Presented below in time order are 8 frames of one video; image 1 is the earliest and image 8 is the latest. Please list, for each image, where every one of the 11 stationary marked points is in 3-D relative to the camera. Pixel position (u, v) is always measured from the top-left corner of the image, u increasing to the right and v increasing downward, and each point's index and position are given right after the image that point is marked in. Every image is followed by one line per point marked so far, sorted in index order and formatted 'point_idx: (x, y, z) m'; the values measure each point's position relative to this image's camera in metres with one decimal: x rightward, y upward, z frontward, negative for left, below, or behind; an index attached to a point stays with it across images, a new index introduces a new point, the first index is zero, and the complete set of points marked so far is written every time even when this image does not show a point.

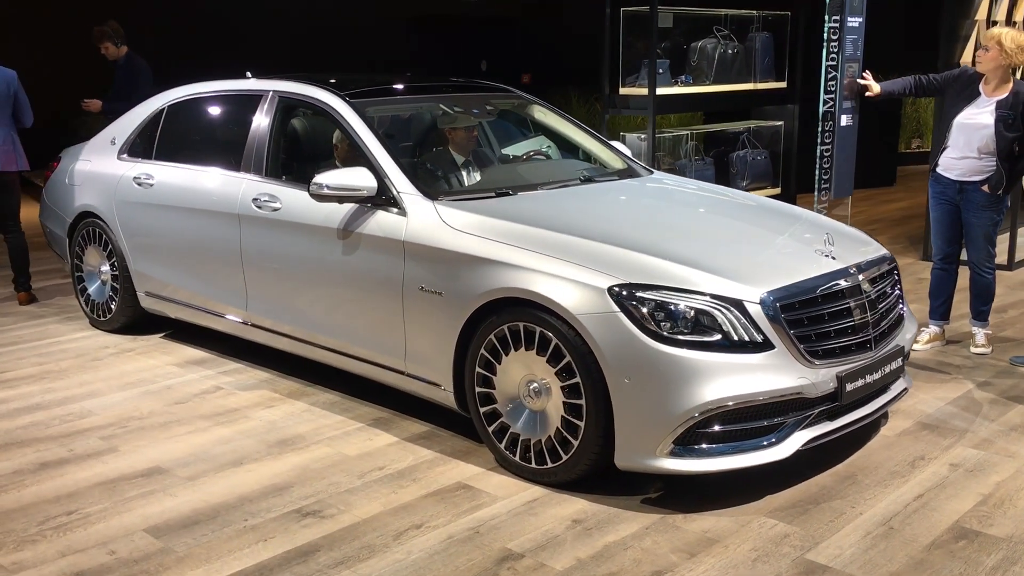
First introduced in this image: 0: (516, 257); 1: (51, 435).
0: (0.0, +0.1, +3.6) m
1: (-1.9, -0.6, +4.1) m
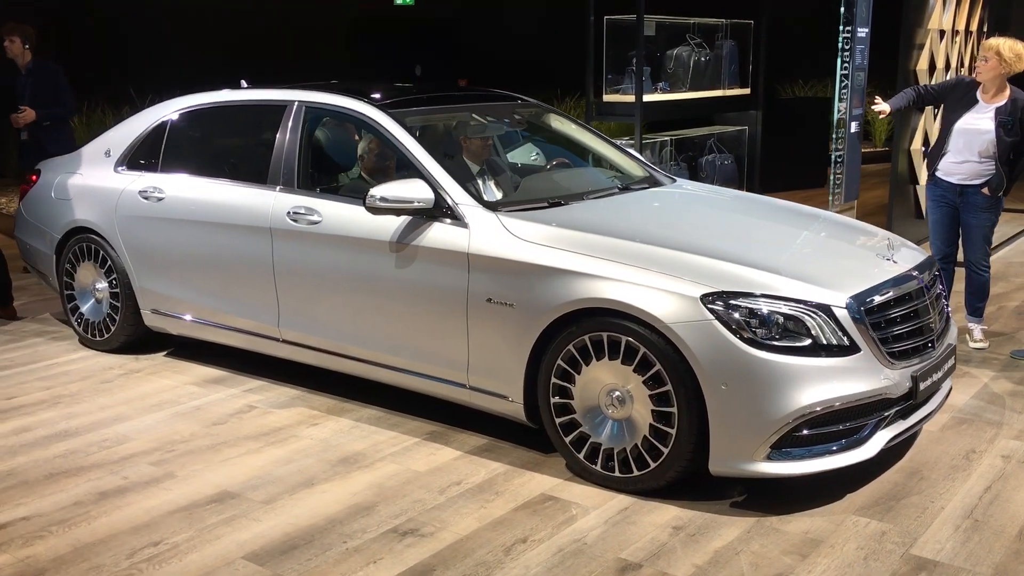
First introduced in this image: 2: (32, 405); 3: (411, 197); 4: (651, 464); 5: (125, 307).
0: (+0.3, +0.1, +3.6) m
1: (-1.6, -0.7, +3.9) m
2: (-2.2, -0.5, +4.6) m
3: (-0.4, +0.4, +4.0) m
4: (+0.5, -0.6, +3.5) m
5: (-2.1, -0.1, +5.4) m
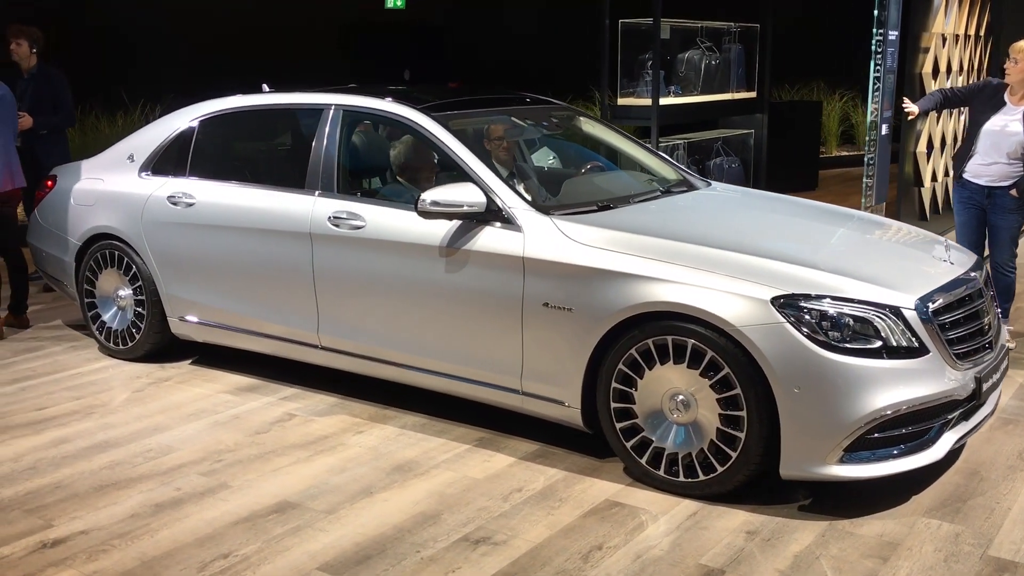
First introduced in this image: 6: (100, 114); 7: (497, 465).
0: (+0.5, +0.1, +3.6) m
1: (-1.4, -0.7, +3.8) m
2: (-2.0, -0.6, +4.5) m
3: (-0.2, +0.3, +3.9) m
4: (+0.7, -0.6, +3.5) m
5: (-1.9, -0.1, +5.3) m
6: (-4.7, +2.0, +11.3) m
7: (-0.1, -0.7, +3.9) m
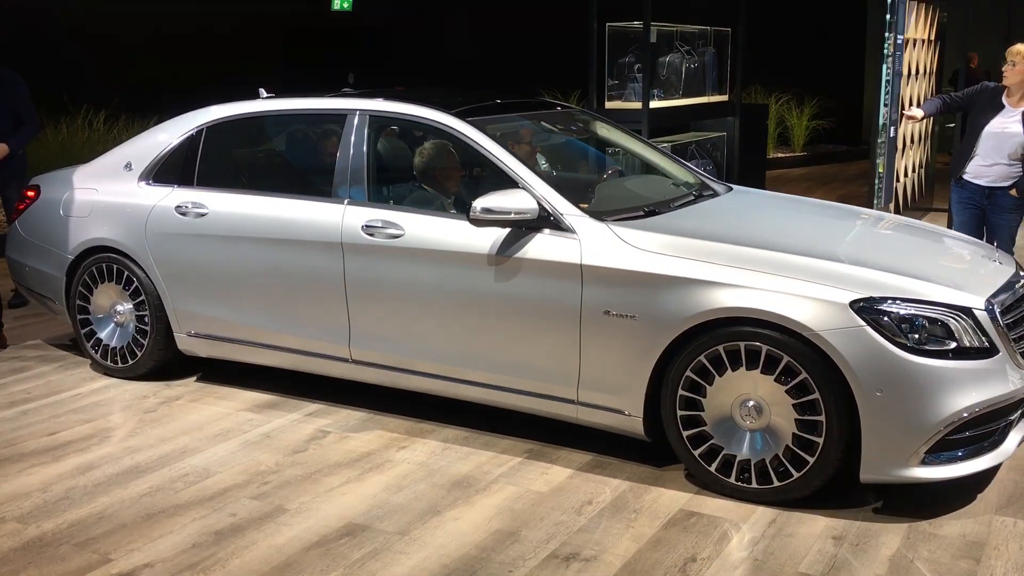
0: (+0.8, +0.1, +3.5) m
1: (-1.2, -0.8, +3.6) m
2: (-1.8, -0.7, +4.3) m
3: (0.0, +0.3, +3.8) m
4: (+1.0, -0.6, +3.5) m
5: (-1.8, -0.2, +5.0) m
6: (-5.1, +1.8, +10.9) m
7: (+0.2, -0.7, +3.8) m
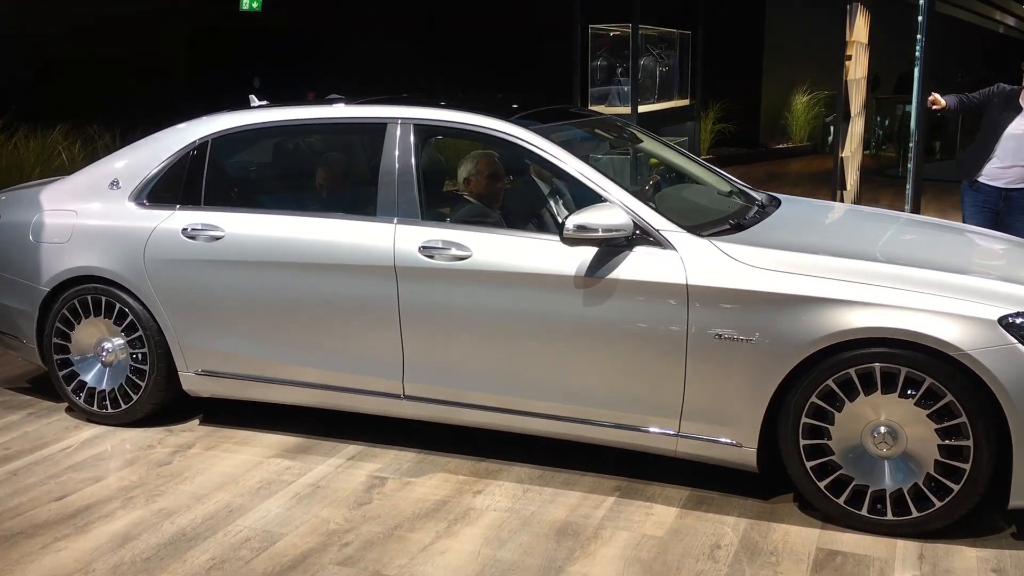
0: (+1.1, 0.0, +3.3) m
1: (-0.8, -0.9, +3.2) m
2: (-1.5, -0.8, +3.7) m
3: (+0.4, +0.2, +3.5) m
4: (+1.4, -0.7, +3.3) m
5: (-1.6, -0.4, +4.4) m
6: (-5.7, +1.5, +9.8) m
7: (+0.5, -0.8, +3.5) m
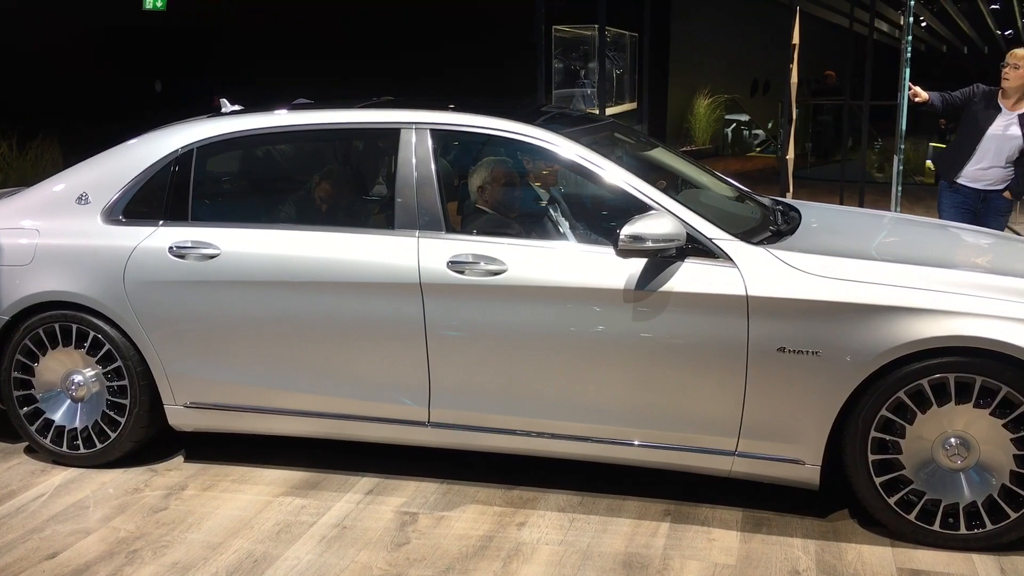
0: (+1.3, 0.0, +3.2) m
1: (-0.5, -1.0, +2.8) m
2: (-1.4, -0.9, +3.3) m
3: (+0.5, +0.2, +3.3) m
4: (+1.6, -0.7, +3.2) m
5: (-1.5, -0.5, +4.0) m
6: (-6.2, +1.3, +8.8) m
7: (+0.7, -0.8, +3.3) m
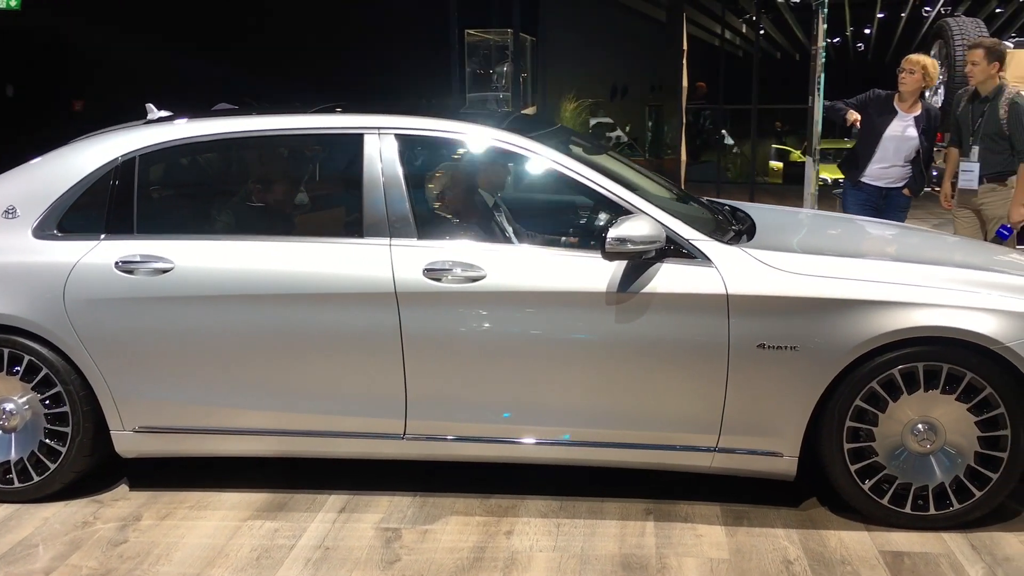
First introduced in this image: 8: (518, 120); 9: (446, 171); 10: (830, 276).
0: (+1.3, 0.0, +3.3) m
1: (-0.5, -1.0, +2.7) m
2: (-1.3, -1.0, +3.0) m
3: (+0.5, +0.2, +3.3) m
4: (+1.6, -0.7, +3.4) m
5: (-1.6, -0.5, +3.7) m
6: (-7.1, +1.1, +7.8) m
7: (+0.7, -0.8, +3.4) m
8: (0.0, +0.7, +4.1) m
9: (-0.1, +0.4, +3.7) m
10: (+1.1, 0.0, +3.4) m
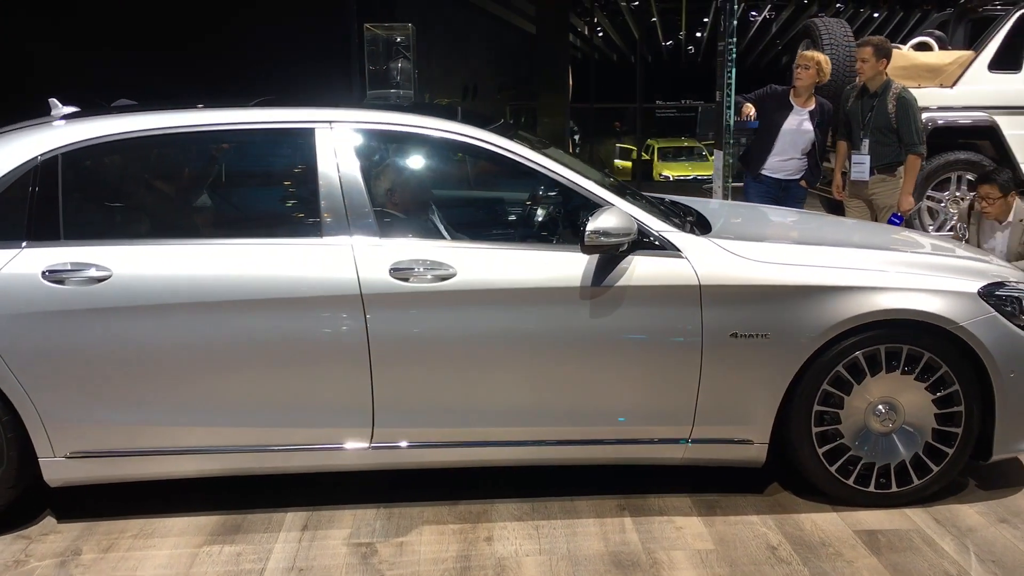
0: (+1.2, 0.0, +3.4) m
1: (-0.4, -1.0, +2.5) m
2: (-1.3, -1.0, +2.7) m
3: (+0.4, +0.2, +3.3) m
4: (+1.5, -0.6, +3.5) m
5: (-1.7, -0.6, +3.4) m
6: (-7.8, +0.8, +6.6) m
7: (+0.6, -0.8, +3.4) m
8: (-0.2, +0.7, +4.0) m
9: (-0.2, +0.4, +3.6) m
10: (+1.0, +0.1, +3.5) m
